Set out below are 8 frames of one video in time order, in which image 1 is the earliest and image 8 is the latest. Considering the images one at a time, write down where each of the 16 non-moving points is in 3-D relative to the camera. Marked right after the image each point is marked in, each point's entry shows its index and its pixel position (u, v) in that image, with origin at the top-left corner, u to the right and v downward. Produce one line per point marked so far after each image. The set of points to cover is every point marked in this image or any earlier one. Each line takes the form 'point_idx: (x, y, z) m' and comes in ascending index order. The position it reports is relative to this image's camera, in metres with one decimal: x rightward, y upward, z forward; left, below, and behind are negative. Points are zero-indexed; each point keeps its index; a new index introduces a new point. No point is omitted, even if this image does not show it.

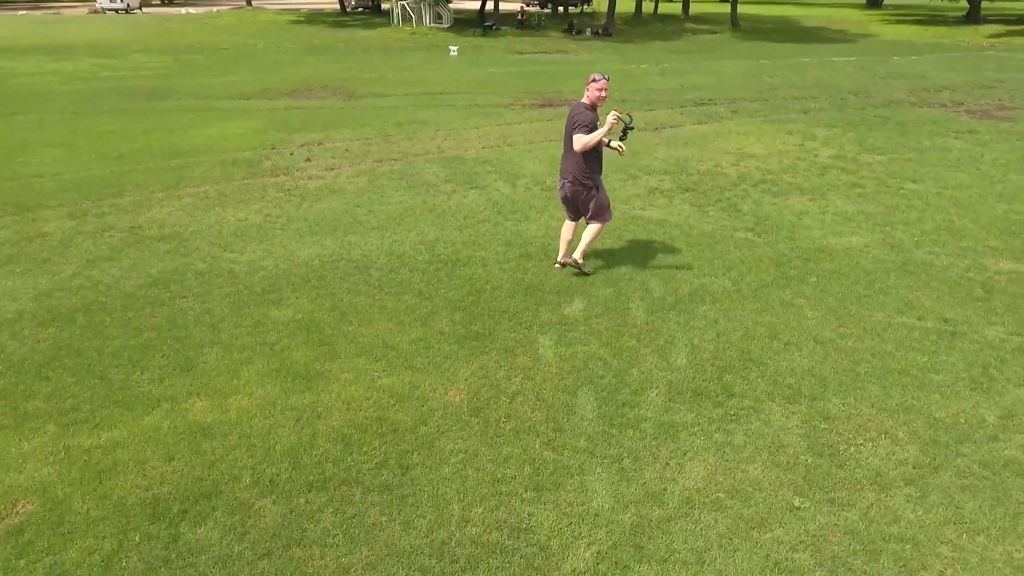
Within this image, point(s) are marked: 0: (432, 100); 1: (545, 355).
0: (-1.8, +4.3, +14.2) m
1: (+0.2, -0.5, +4.3) m
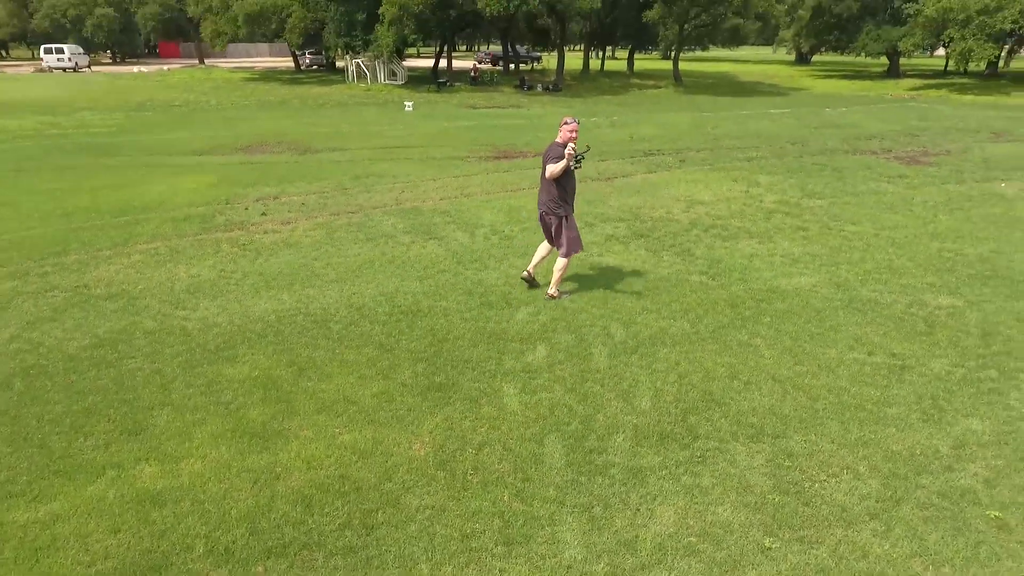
0: (-2.8, +3.1, +14.4) m
1: (0.0, -0.8, +4.3) m
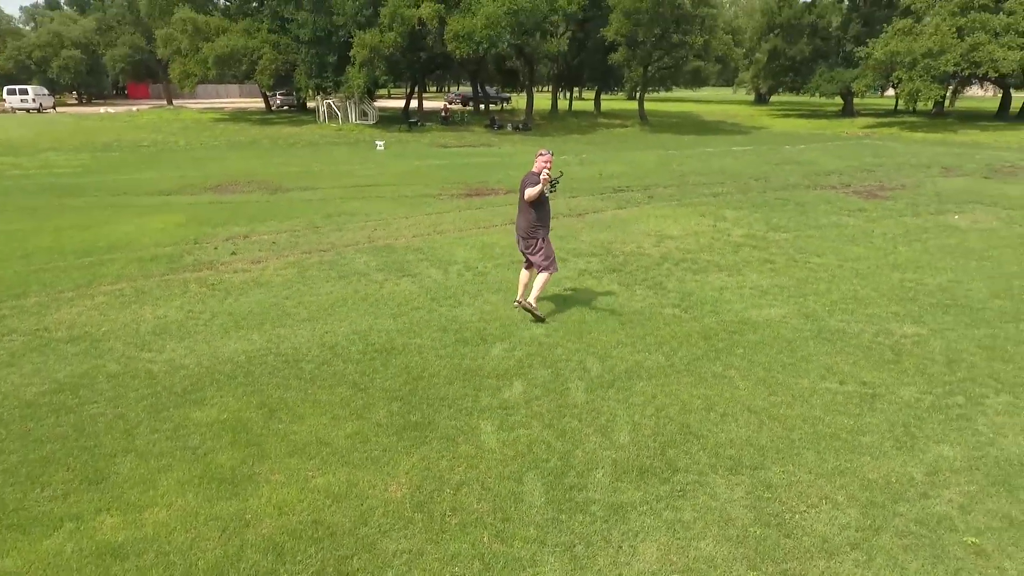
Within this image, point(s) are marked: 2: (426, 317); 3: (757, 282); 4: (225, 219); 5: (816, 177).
0: (-3.5, +2.2, +14.4) m
1: (-0.2, -1.0, +4.2) m
2: (-0.9, -0.3, +6.5) m
3: (+3.0, +0.1, +7.7) m
4: (-5.1, +1.2, +11.2) m
5: (+8.0, +2.9, +16.6) m
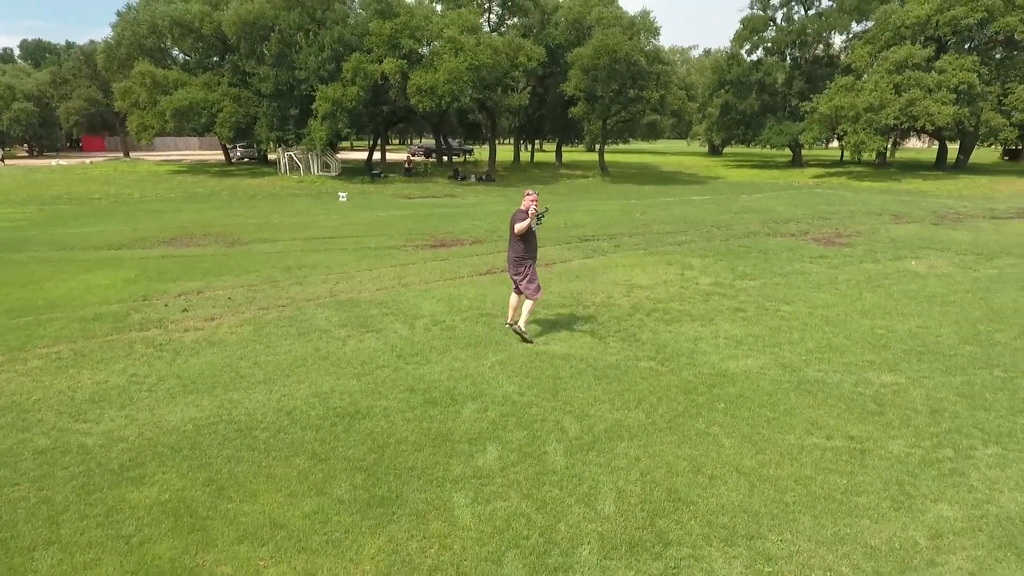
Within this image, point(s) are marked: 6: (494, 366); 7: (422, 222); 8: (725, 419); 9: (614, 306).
0: (-4.2, +1.0, +14.0) m
1: (-0.3, -1.4, +3.8) m
2: (-1.2, -0.9, +6.2) m
3: (+2.6, -0.5, +7.6) m
4: (-5.7, +0.2, +10.7) m
5: (+7.1, +1.7, +16.9) m
6: (-0.2, -0.8, +6.4) m
7: (-2.5, +1.9, +17.6) m
8: (+1.8, -1.1, +5.2) m
9: (+1.4, -0.3, +8.8) m
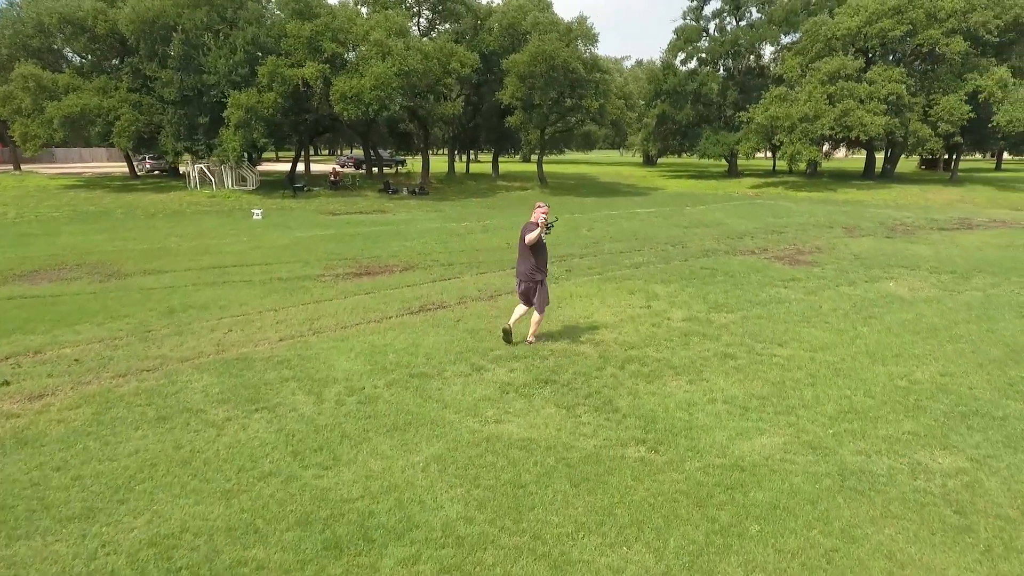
0: (-5.5, +0.2, +11.8) m
1: (-0.5, -1.9, +2.0) m
2: (-1.6, -1.4, +4.3) m
3: (+2.1, -1.0, +6.0) m
4: (-6.6, -0.5, +8.3) m
5: (+5.5, +1.2, +15.8) m
6: (-0.6, -1.3, +4.6) m
7: (-4.1, +1.1, +15.5) m
8: (+1.5, -1.5, +3.6) m
9: (+0.8, -0.8, +7.1) m
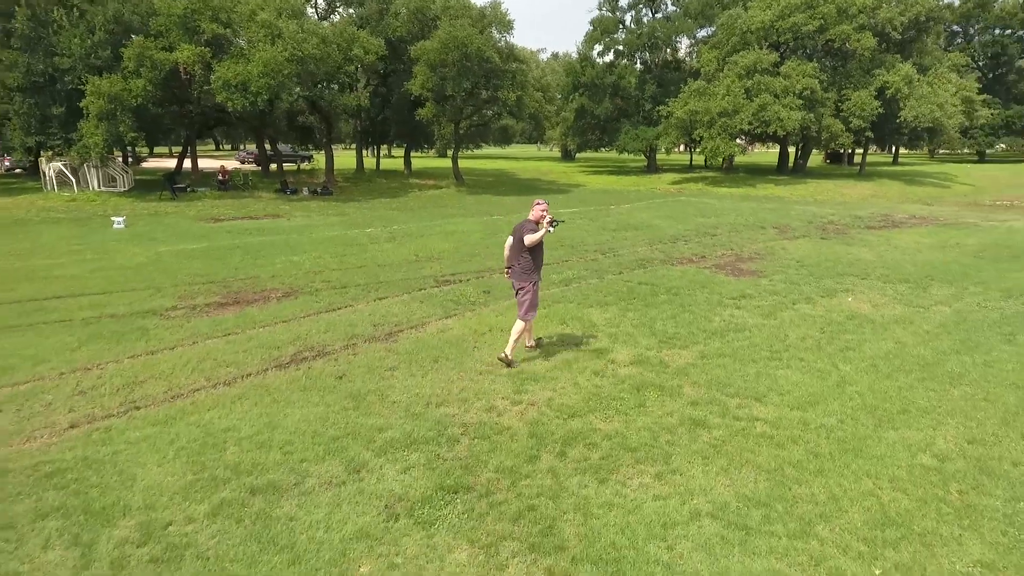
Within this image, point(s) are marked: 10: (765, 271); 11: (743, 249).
0: (-6.8, -0.3, +9.0) m
1: (-0.6, -2.4, 0.0) m
2: (-2.0, -1.9, +2.0) m
3: (+1.4, -1.4, +4.3) m
4: (-7.5, -1.1, +5.5) m
5: (+3.5, +0.9, +14.4) m
6: (-1.1, -1.8, +2.5) m
7: (-6.0, +0.6, +12.8) m
8: (+1.1, -2.0, +1.7) m
9: (-0.1, -1.2, +5.2) m
10: (+4.9, +0.3, +11.9) m
11: (+5.3, +0.9, +14.3) m
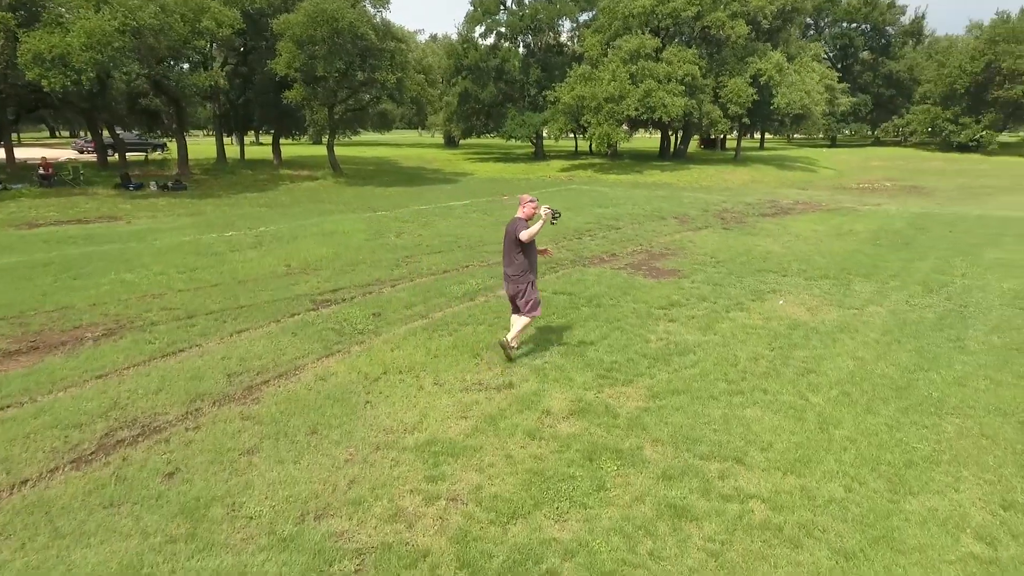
0: (-7.9, -0.9, +6.0) m
1: (-0.1, -2.9, -1.7) m
2: (-1.9, -2.4, +0.1) m
3: (+1.1, -1.7, +2.9) m
4: (-7.9, -1.8, +2.5) m
5: (+1.3, +0.9, +13.1) m
6: (-1.0, -2.3, +0.7) m
7: (-7.8, +0.1, +9.9) m
8: (+1.3, -2.3, +0.4) m
9: (-0.5, -1.6, +3.5) m
10: (+3.1, +0.3, +11.0) m
11: (+3.0, +0.9, +13.4) m
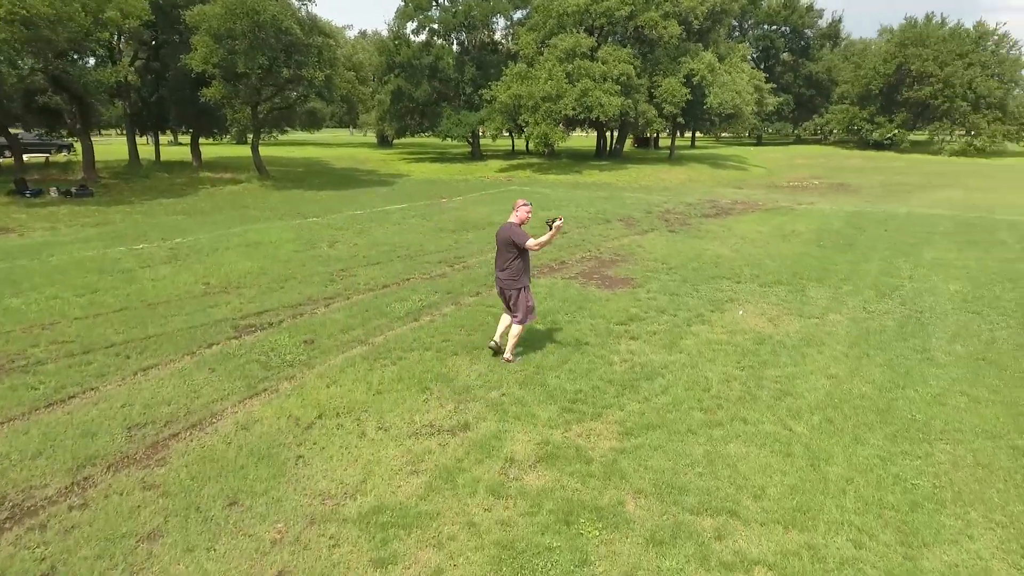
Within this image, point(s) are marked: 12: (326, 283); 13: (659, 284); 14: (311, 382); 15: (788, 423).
0: (-8.2, -1.4, +4.5) m
1: (+0.4, -3.1, -2.4) m
2: (-1.6, -2.7, -0.8) m
3: (+1.0, -1.9, +2.3) m
4: (-7.8, -2.3, +1.0) m
5: (+0.2, +0.7, +12.5) m
6: (-0.8, -2.5, -0.1) m
7: (-8.5, -0.3, +8.4) m
8: (+1.5, -2.6, -0.2) m
9: (-0.6, -1.8, +2.7) m
10: (+2.1, +0.2, +10.6) m
11: (+1.9, +0.8, +12.9) m
12: (-2.9, +0.1, +10.0) m
13: (+2.4, +0.1, +10.2) m
14: (-2.0, -0.9, +6.3) m
15: (+2.3, -1.1, +5.4) m
